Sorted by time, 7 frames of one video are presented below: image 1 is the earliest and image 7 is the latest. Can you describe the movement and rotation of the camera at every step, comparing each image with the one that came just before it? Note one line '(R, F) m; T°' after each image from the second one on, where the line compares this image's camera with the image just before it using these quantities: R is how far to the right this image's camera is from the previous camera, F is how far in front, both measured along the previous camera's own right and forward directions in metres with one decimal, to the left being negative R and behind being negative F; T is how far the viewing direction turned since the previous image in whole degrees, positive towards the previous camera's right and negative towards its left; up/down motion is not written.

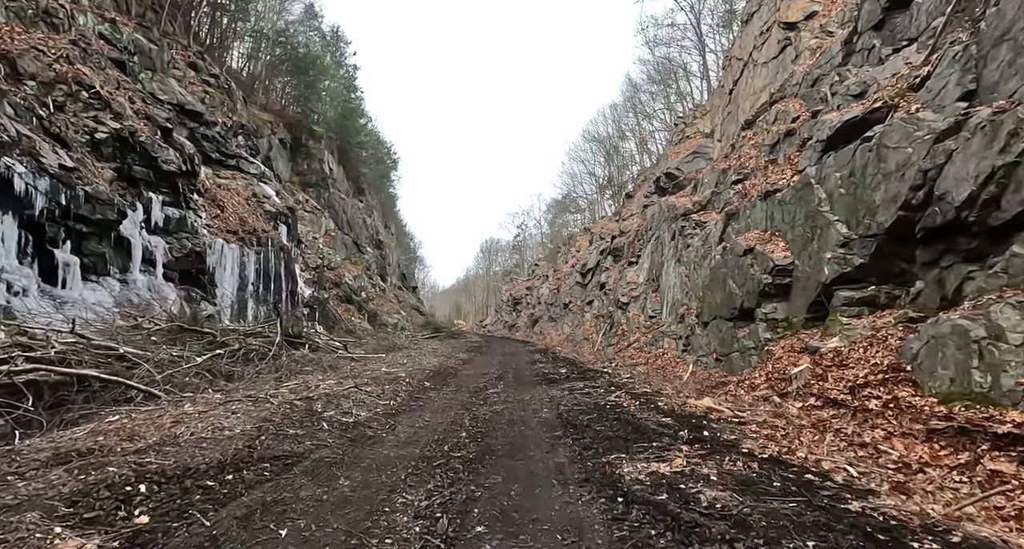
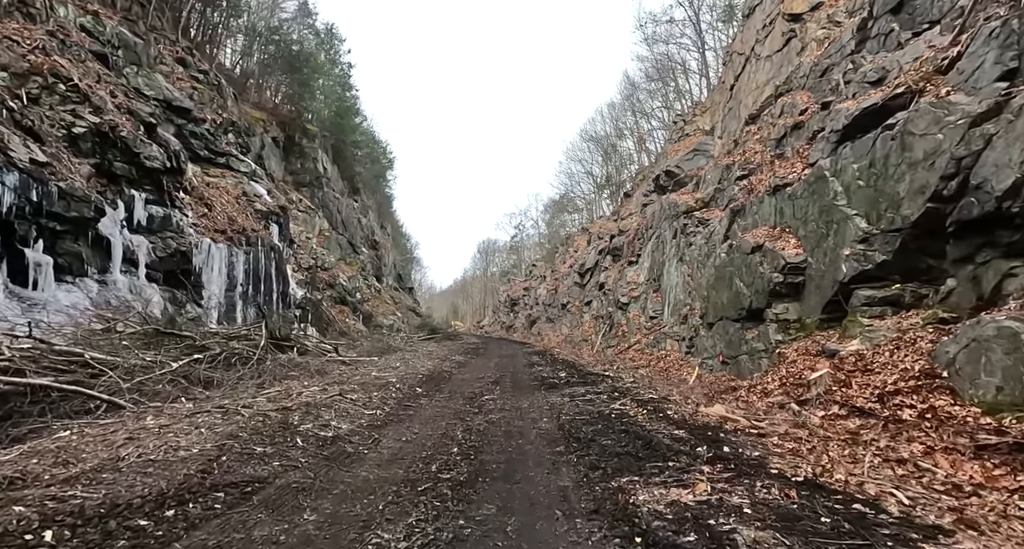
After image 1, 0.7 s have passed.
(0.0, +0.5) m; 0°
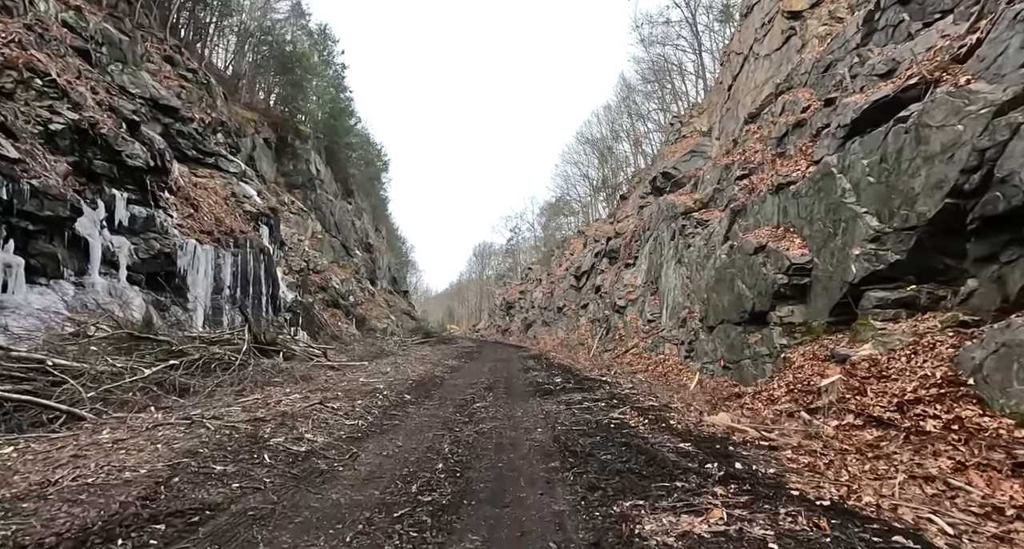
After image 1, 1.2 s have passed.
(0.0, +0.4) m; 0°
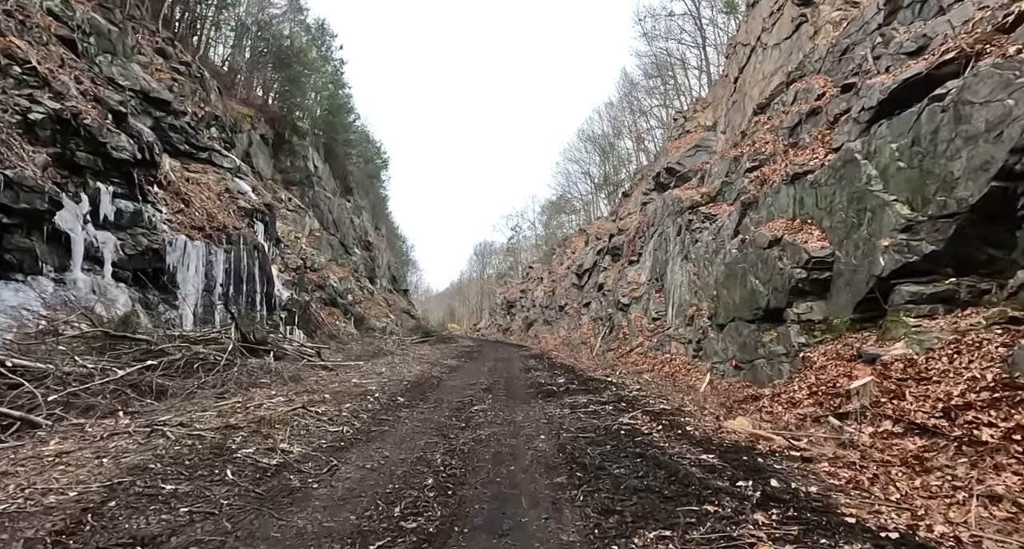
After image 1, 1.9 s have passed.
(0.0, +0.5) m; 0°
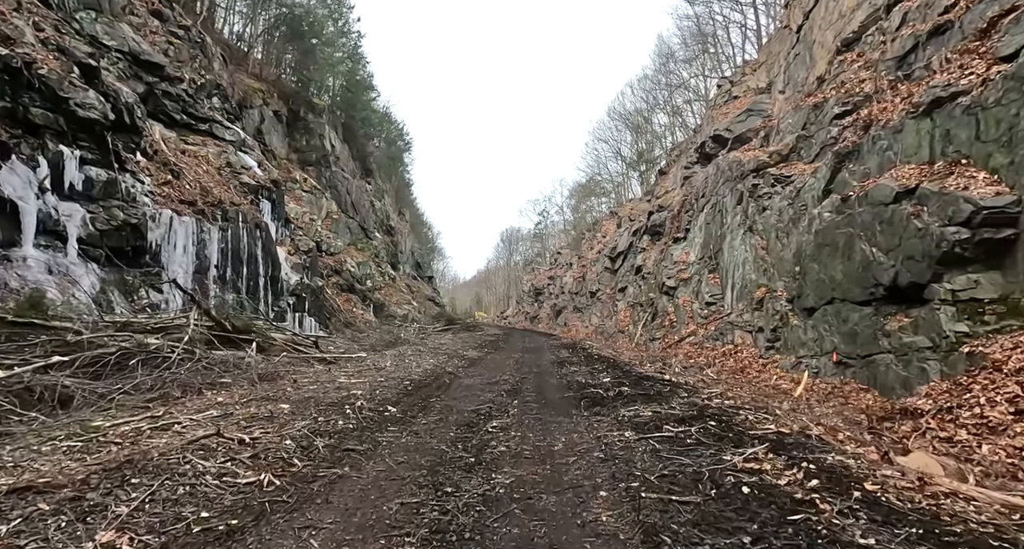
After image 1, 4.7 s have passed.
(-0.1, +2.2) m; -3°
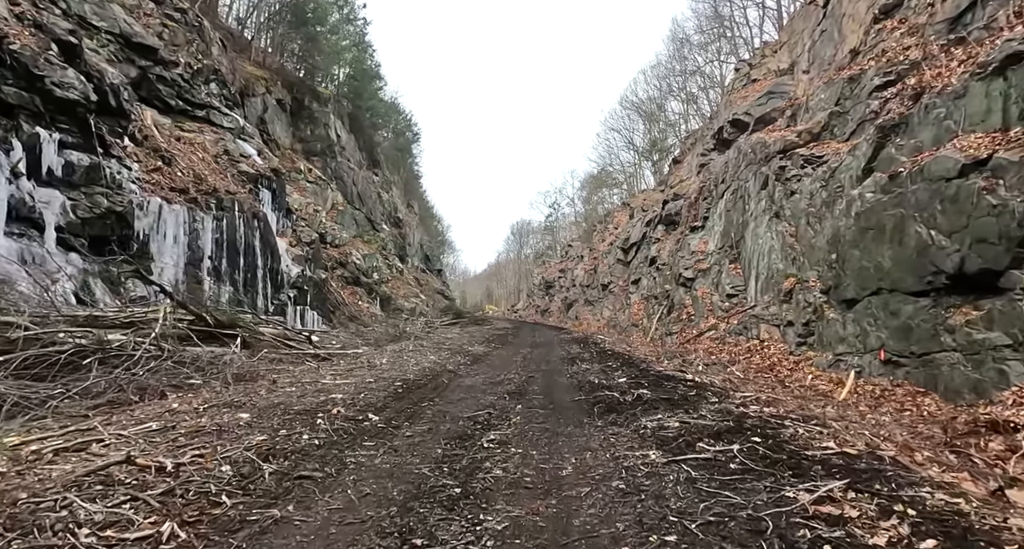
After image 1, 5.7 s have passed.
(+0.1, +0.8) m; -1°
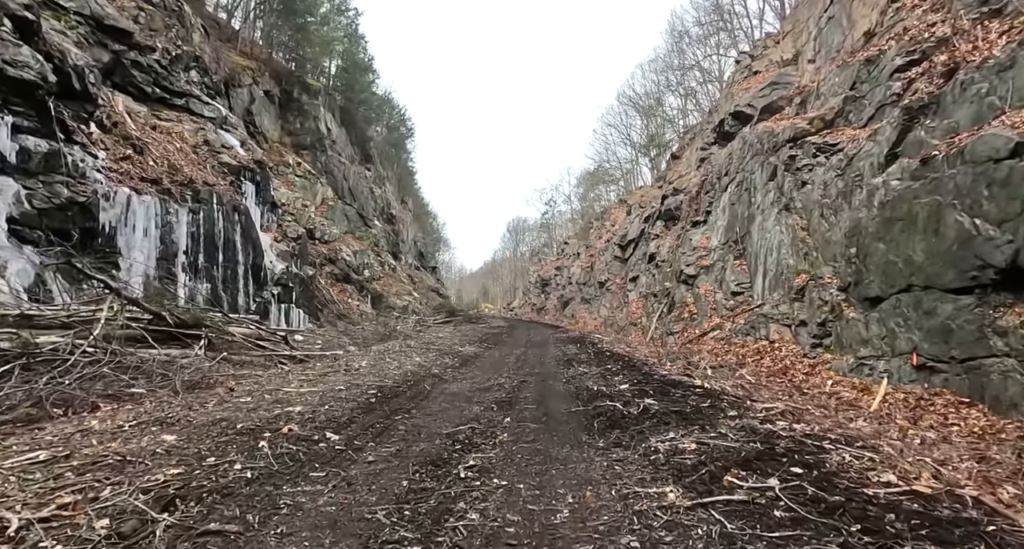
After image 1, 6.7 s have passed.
(+0.1, +0.7) m; 0°
